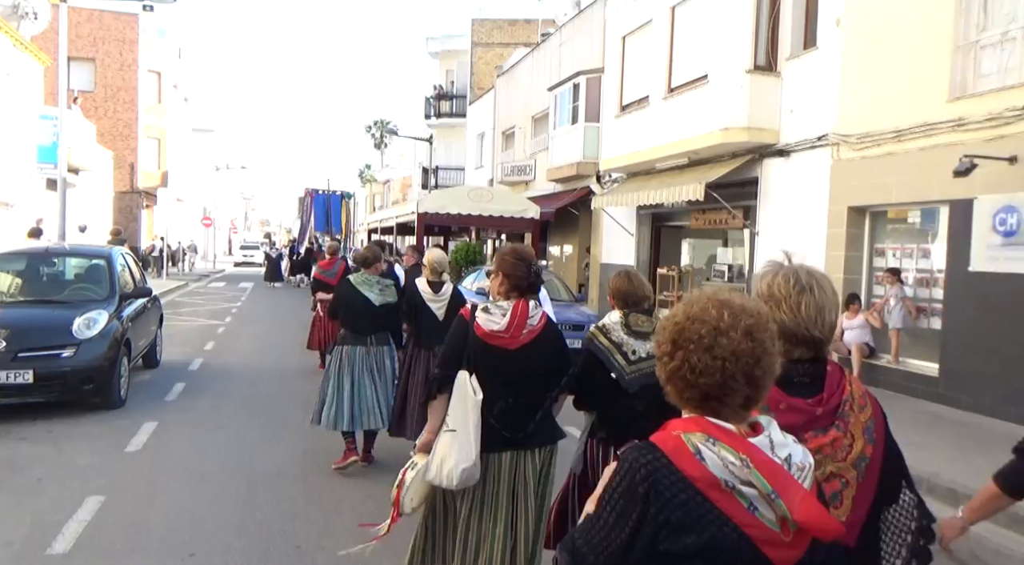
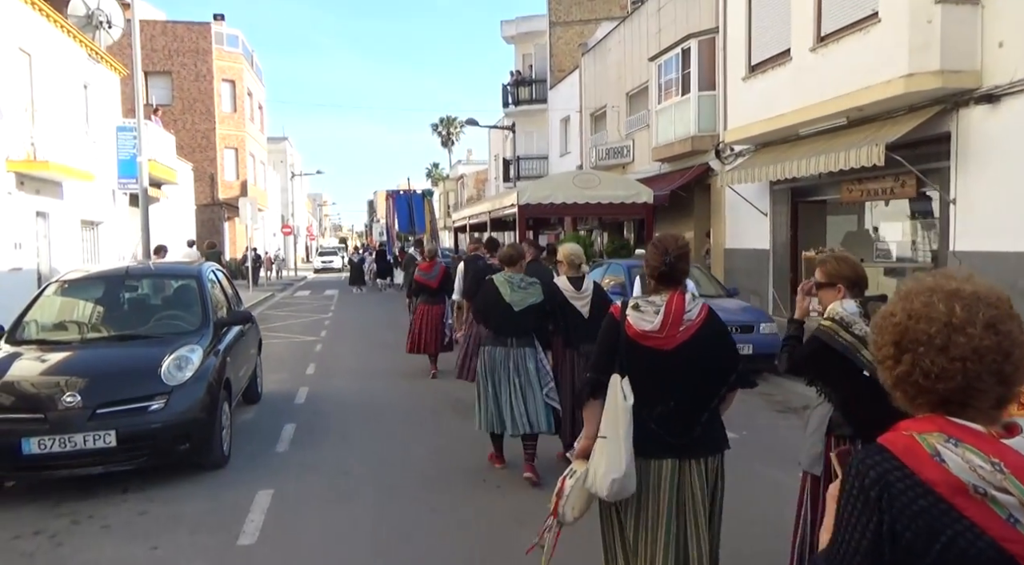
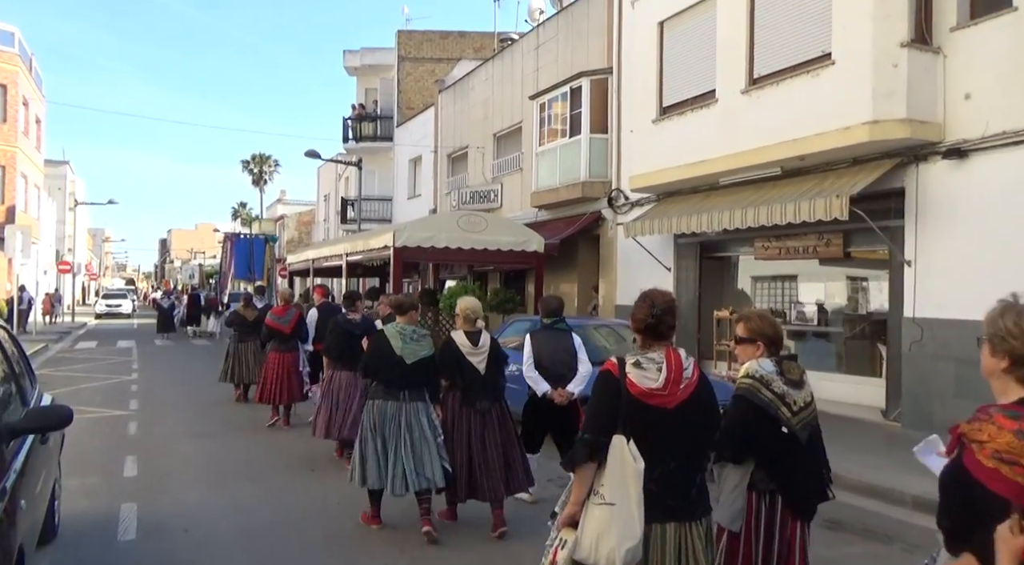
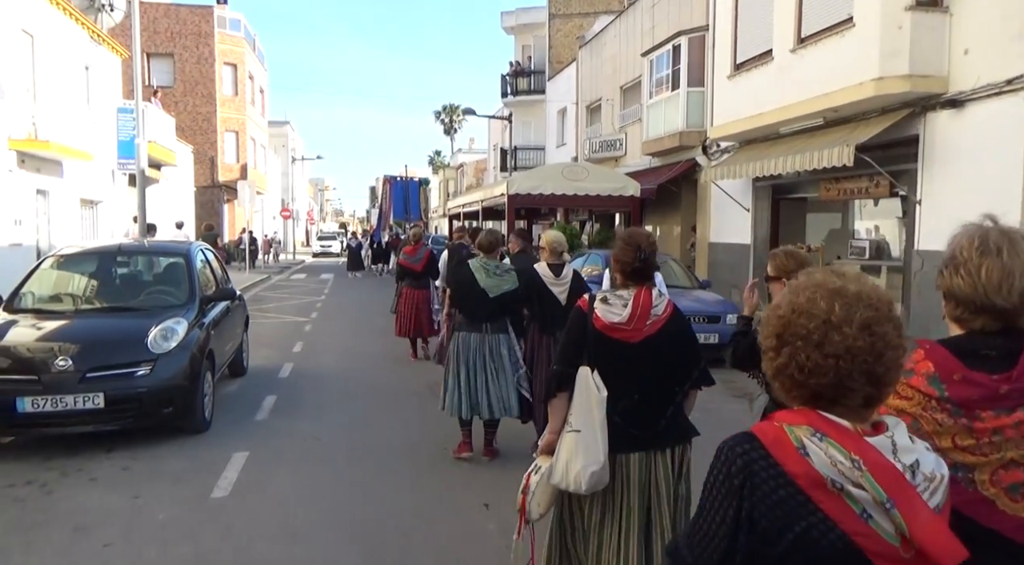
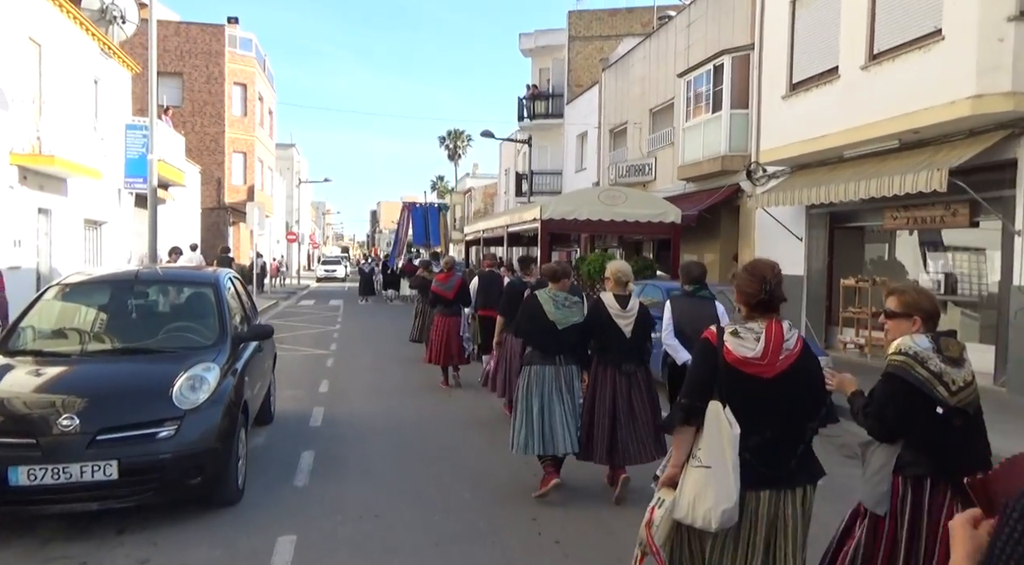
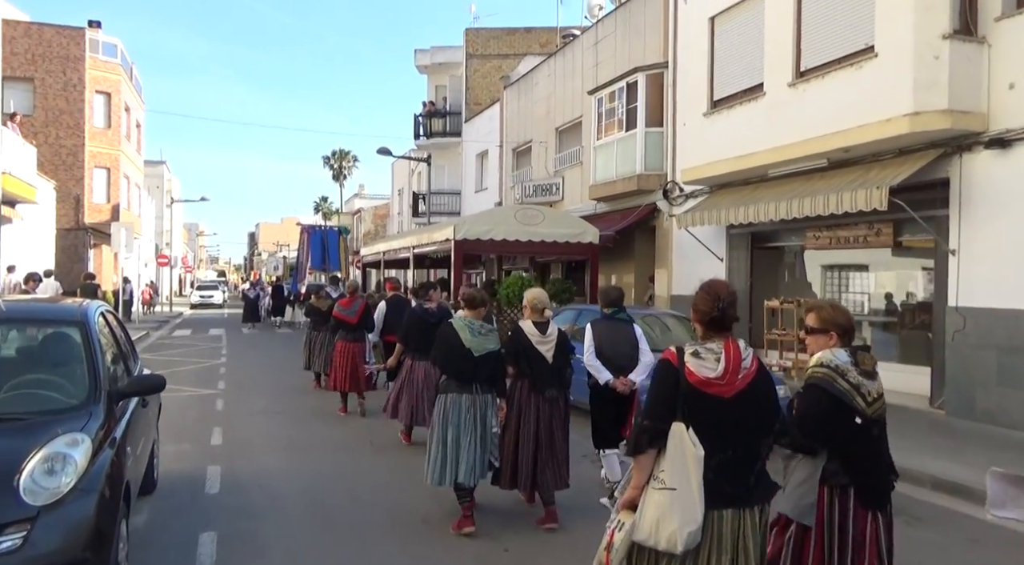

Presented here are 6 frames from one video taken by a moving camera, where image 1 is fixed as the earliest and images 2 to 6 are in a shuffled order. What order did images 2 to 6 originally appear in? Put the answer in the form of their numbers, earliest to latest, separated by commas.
4, 2, 5, 6, 3
